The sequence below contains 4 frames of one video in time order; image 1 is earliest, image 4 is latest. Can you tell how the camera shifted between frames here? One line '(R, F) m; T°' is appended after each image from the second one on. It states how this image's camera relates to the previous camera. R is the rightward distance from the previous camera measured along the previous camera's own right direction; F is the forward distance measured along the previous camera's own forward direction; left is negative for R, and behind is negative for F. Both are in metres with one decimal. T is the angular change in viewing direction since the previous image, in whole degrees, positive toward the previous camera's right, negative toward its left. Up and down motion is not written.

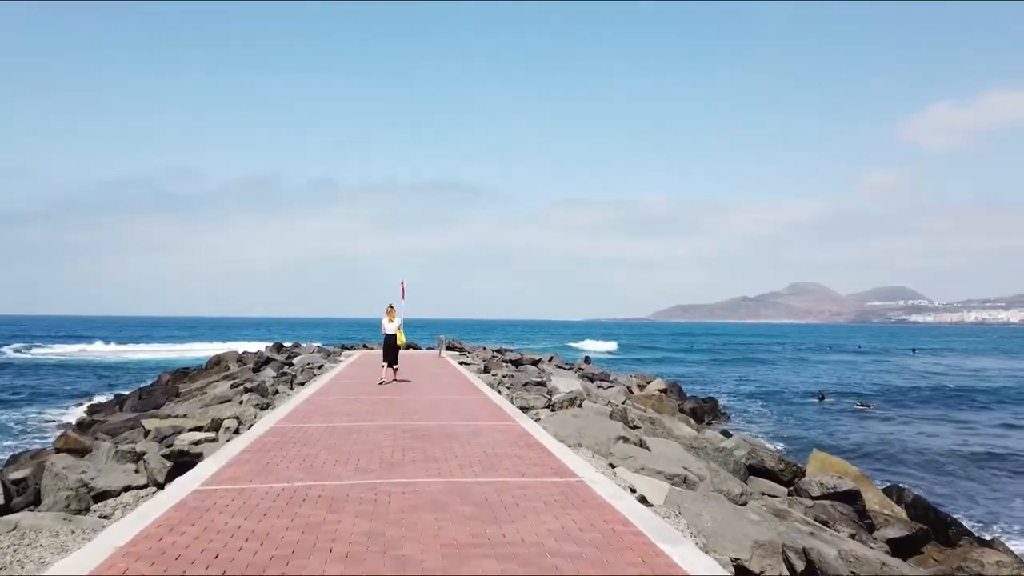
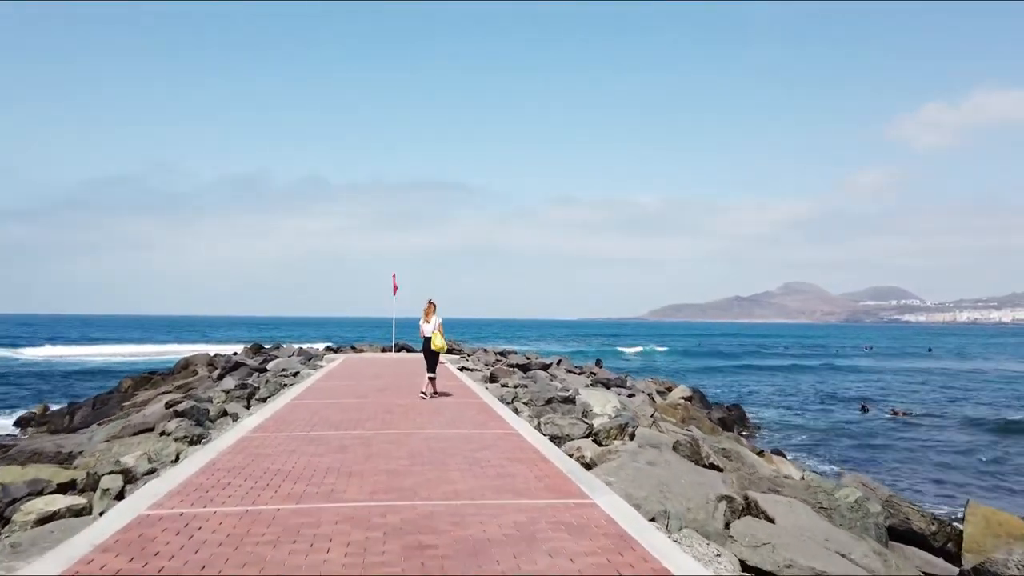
(-0.5, +4.8) m; 0°
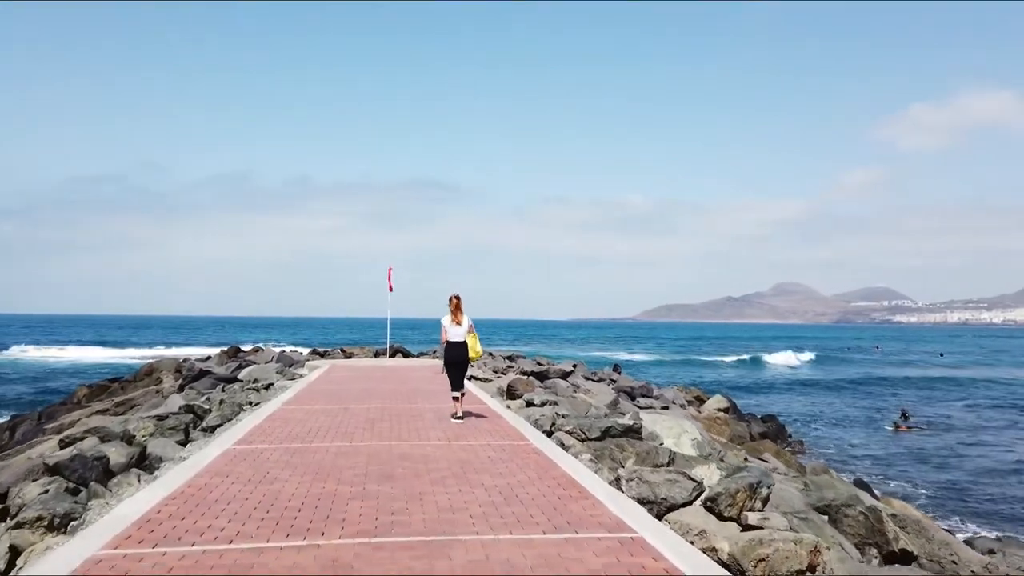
(-0.8, +4.8) m; +1°
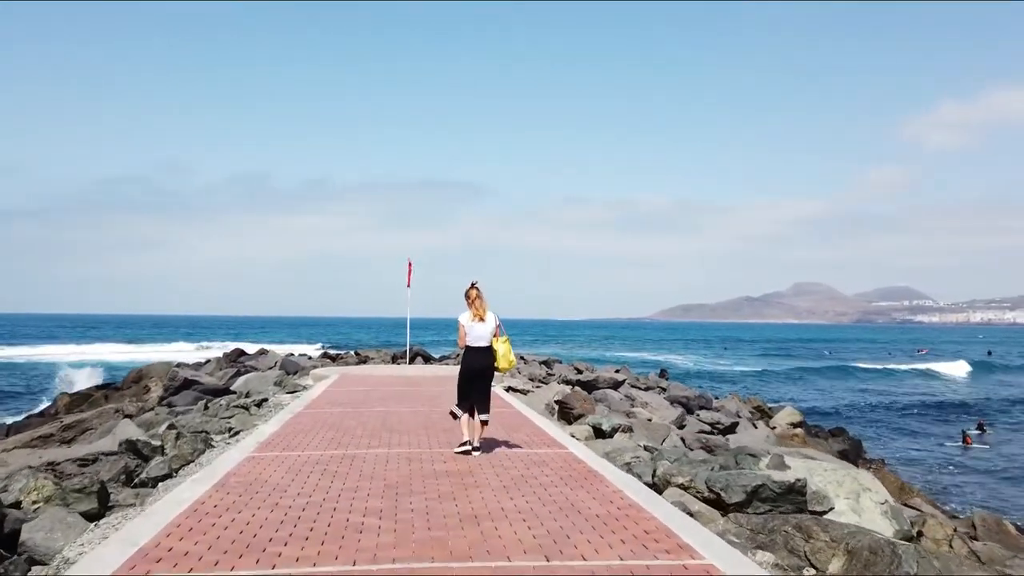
(-0.8, +4.4) m; -1°
